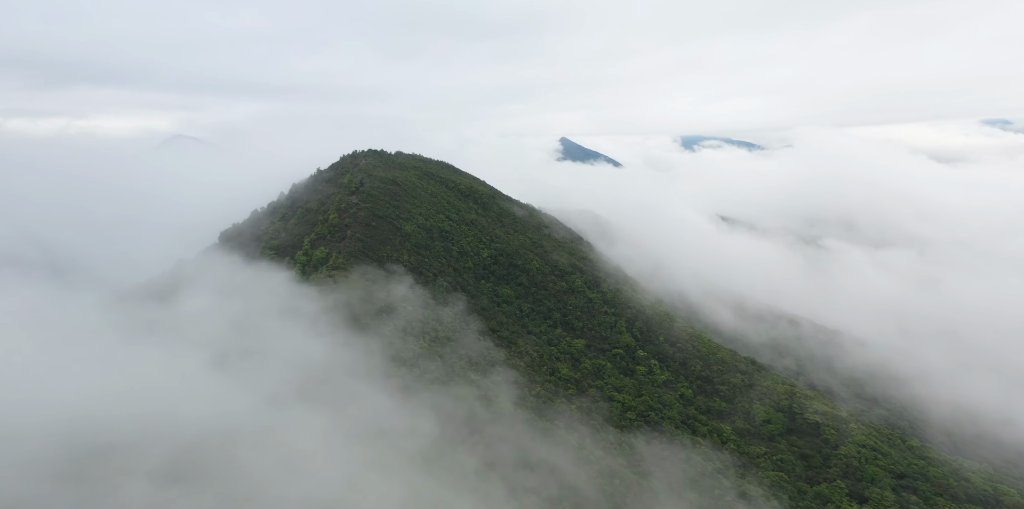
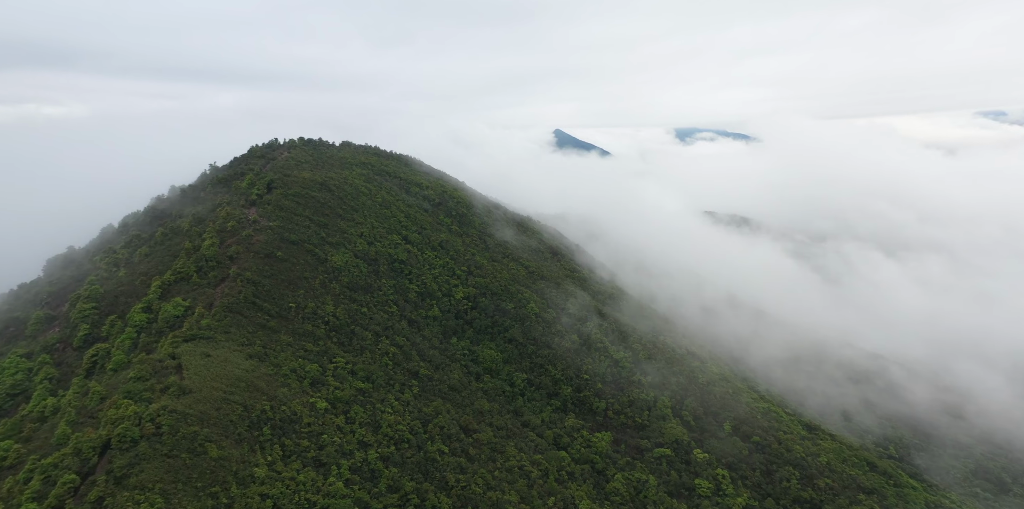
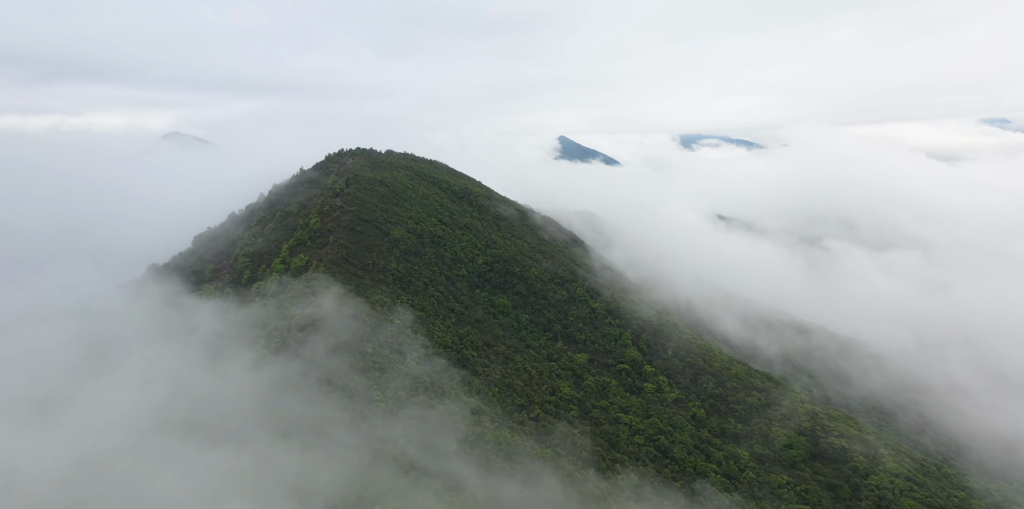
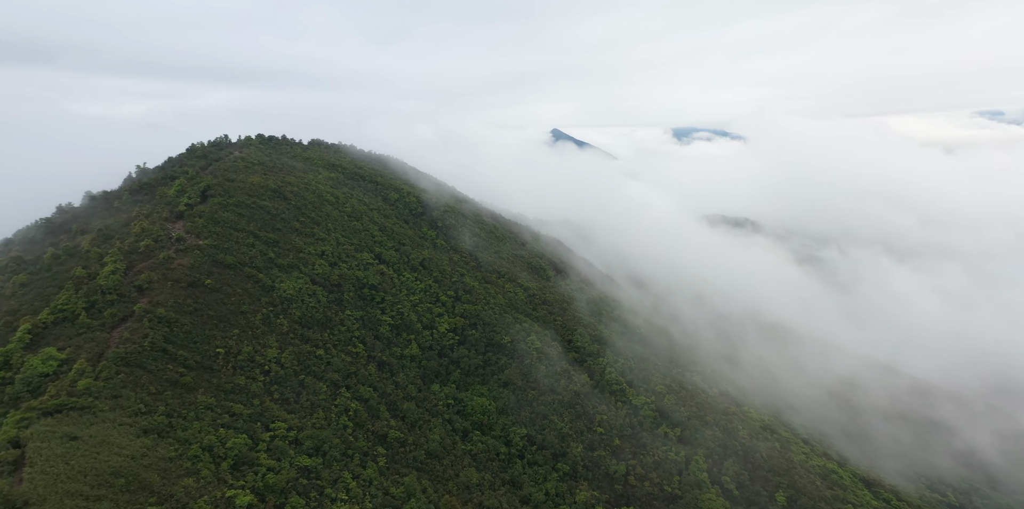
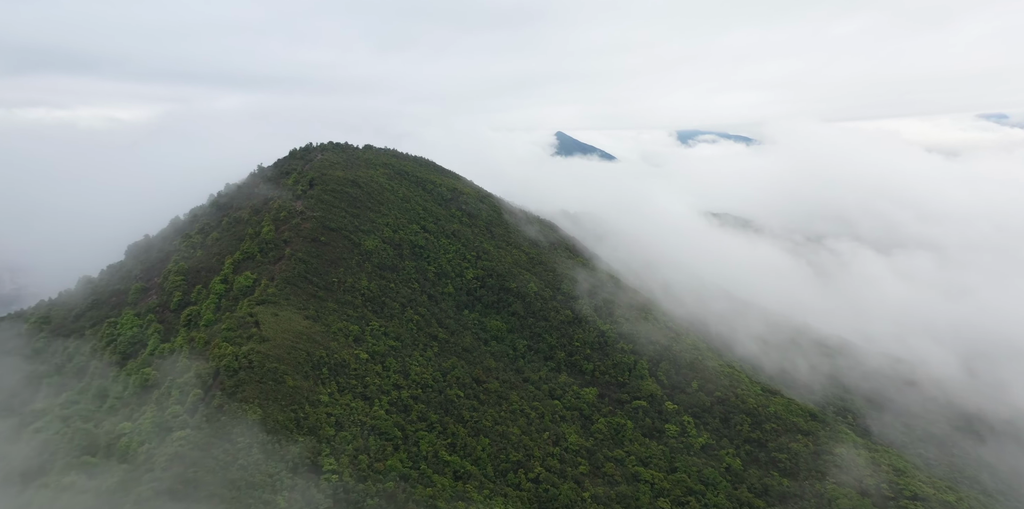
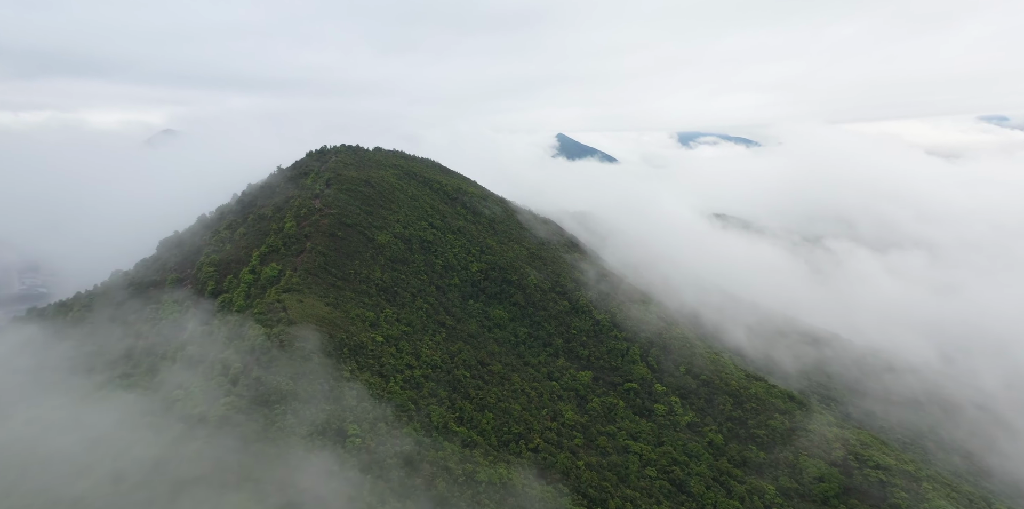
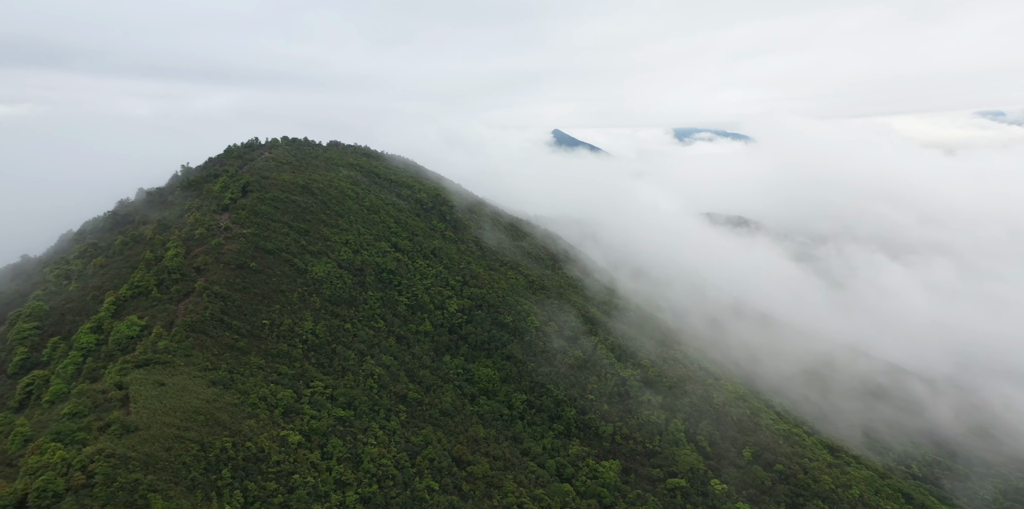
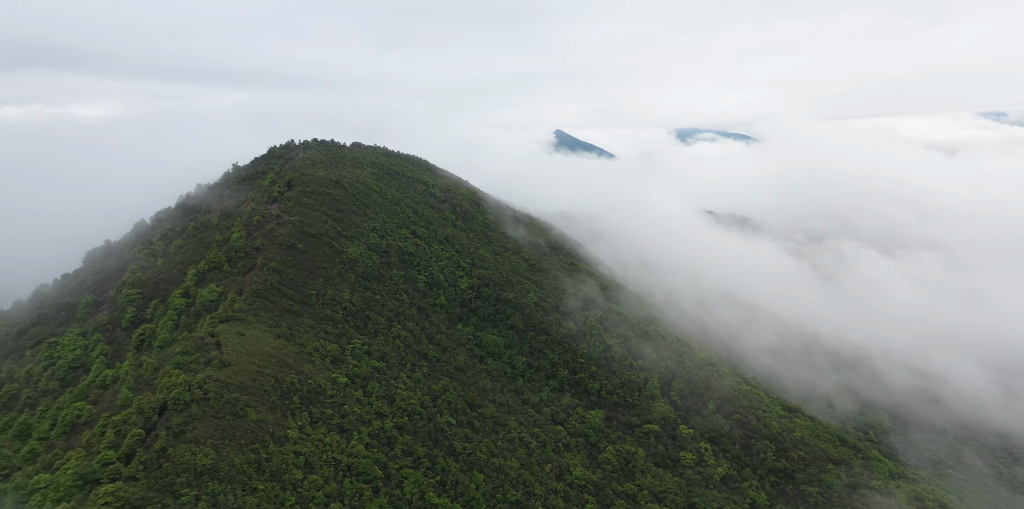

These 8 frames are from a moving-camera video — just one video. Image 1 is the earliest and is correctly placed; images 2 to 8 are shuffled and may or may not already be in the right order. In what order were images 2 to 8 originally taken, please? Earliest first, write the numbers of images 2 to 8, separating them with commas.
3, 6, 5, 8, 2, 7, 4
